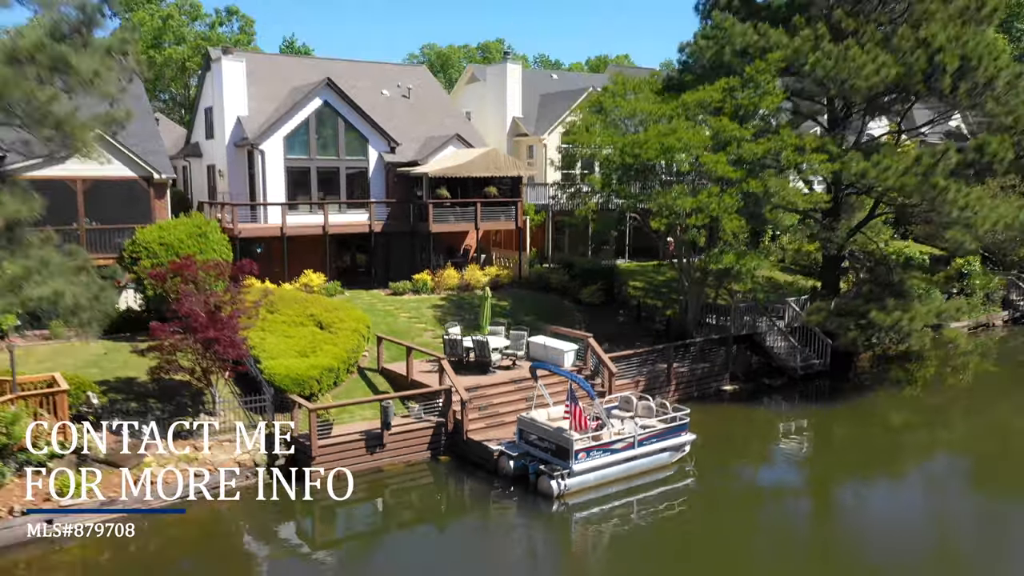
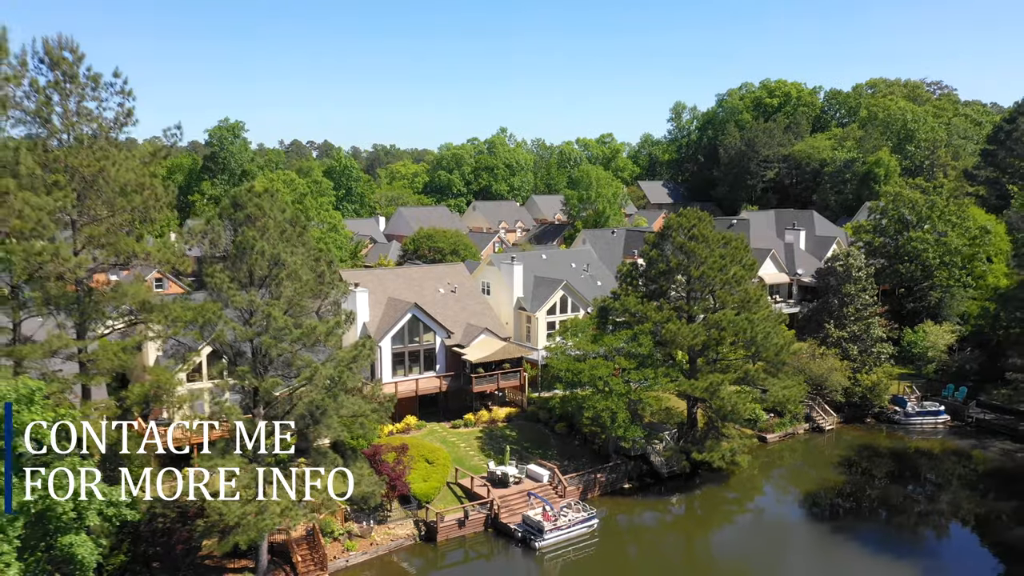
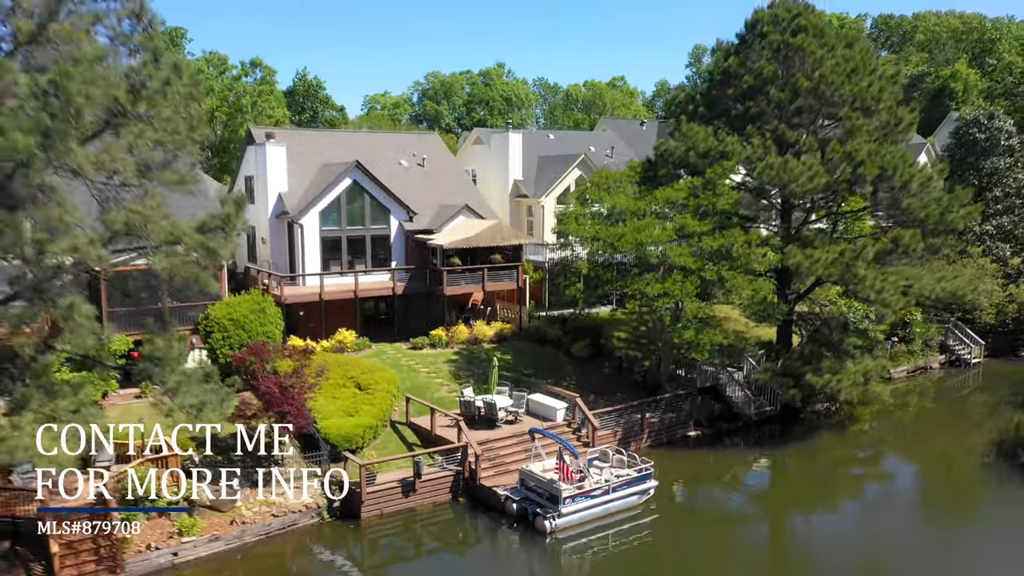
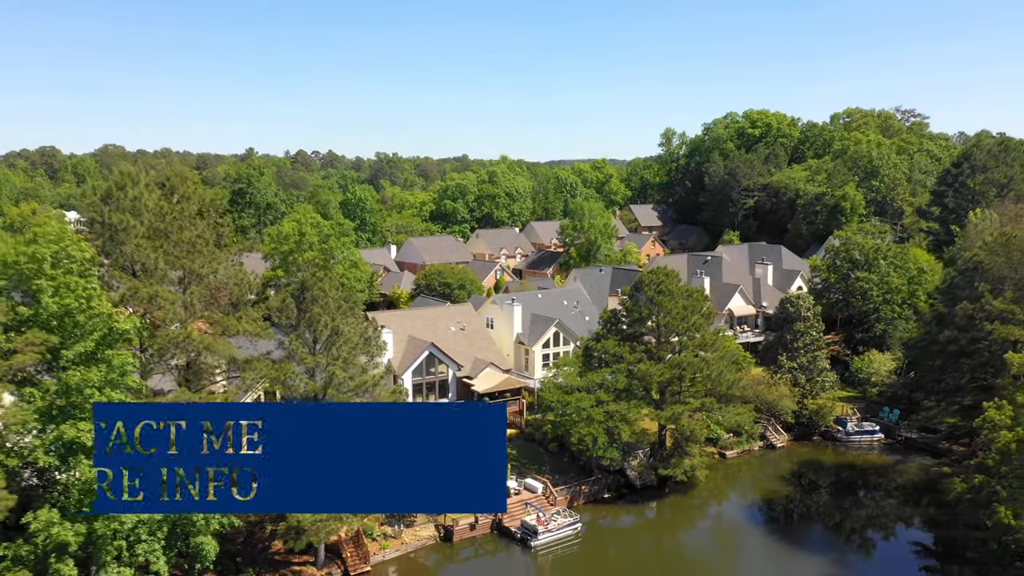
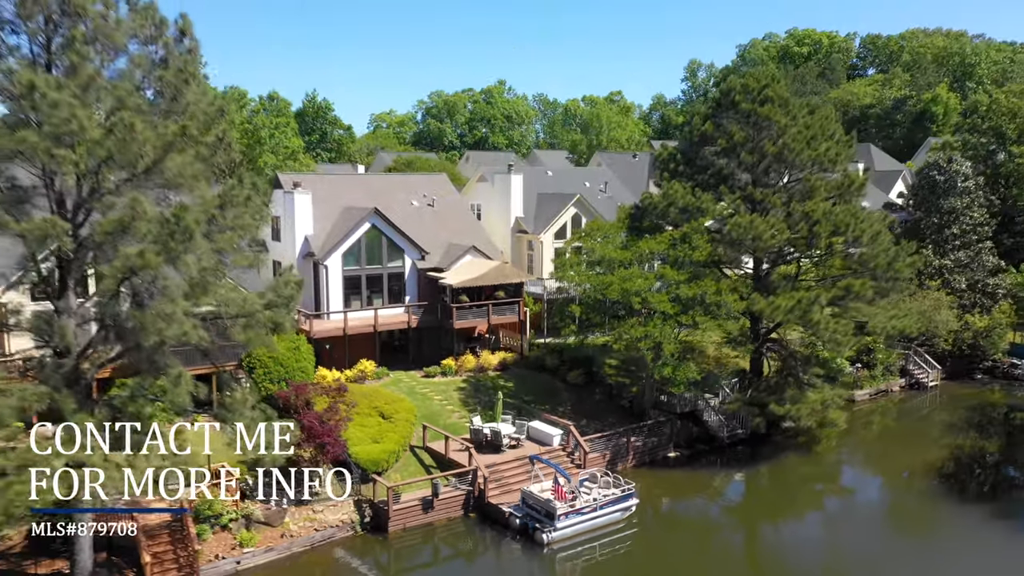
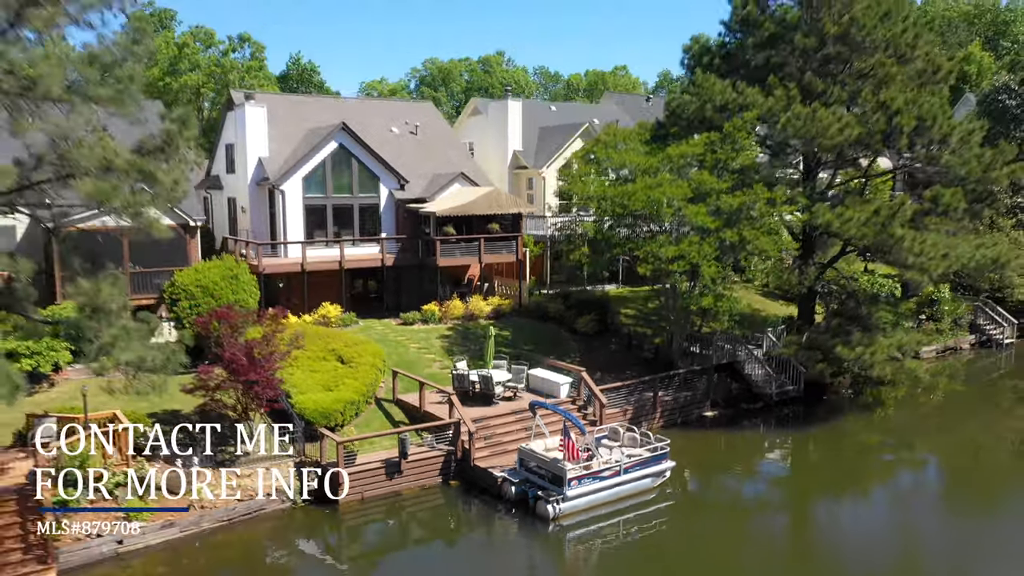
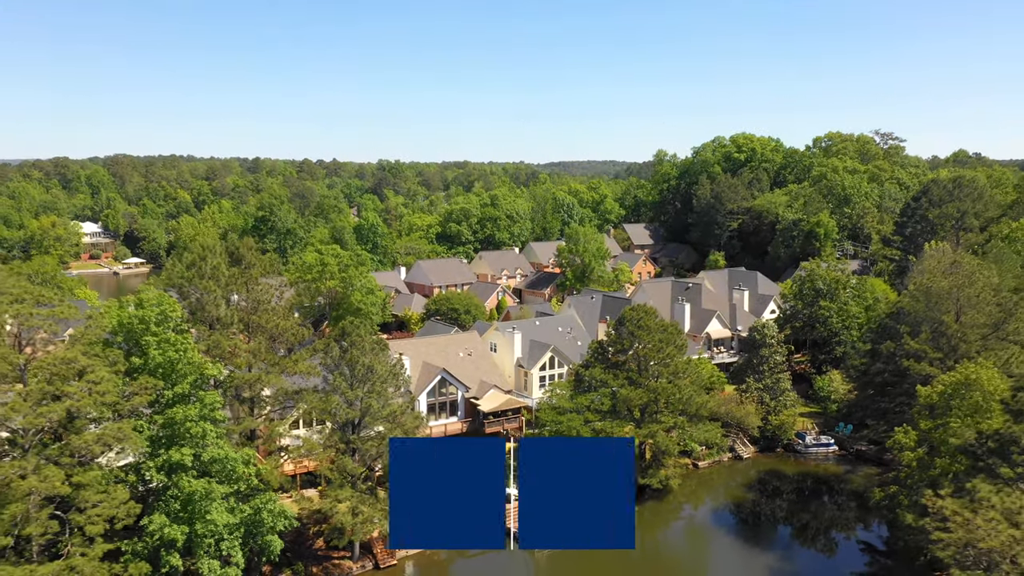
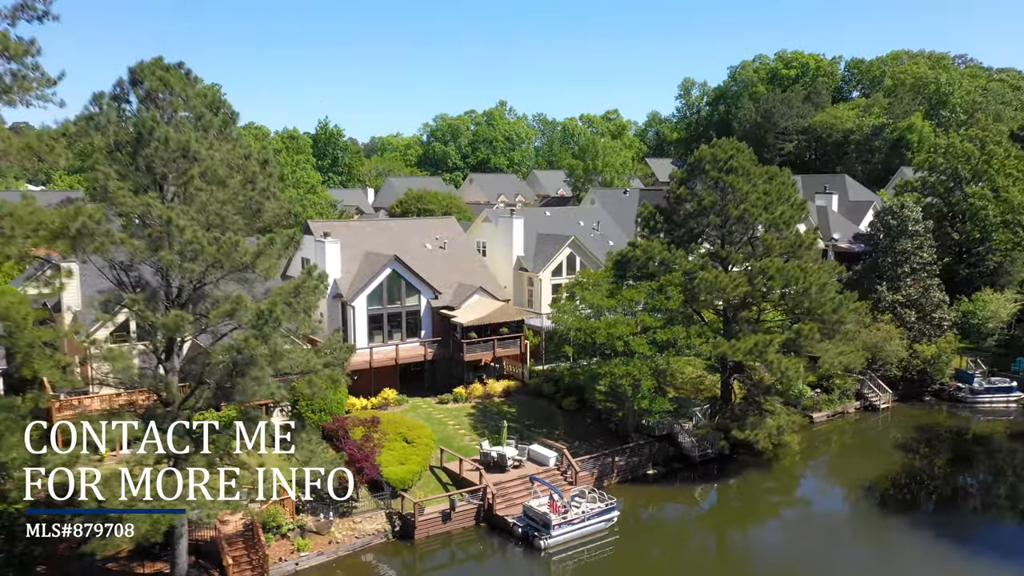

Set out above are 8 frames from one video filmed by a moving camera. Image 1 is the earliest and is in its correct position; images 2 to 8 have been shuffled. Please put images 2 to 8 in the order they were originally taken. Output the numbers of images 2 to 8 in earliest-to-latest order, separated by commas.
6, 3, 5, 8, 2, 4, 7
